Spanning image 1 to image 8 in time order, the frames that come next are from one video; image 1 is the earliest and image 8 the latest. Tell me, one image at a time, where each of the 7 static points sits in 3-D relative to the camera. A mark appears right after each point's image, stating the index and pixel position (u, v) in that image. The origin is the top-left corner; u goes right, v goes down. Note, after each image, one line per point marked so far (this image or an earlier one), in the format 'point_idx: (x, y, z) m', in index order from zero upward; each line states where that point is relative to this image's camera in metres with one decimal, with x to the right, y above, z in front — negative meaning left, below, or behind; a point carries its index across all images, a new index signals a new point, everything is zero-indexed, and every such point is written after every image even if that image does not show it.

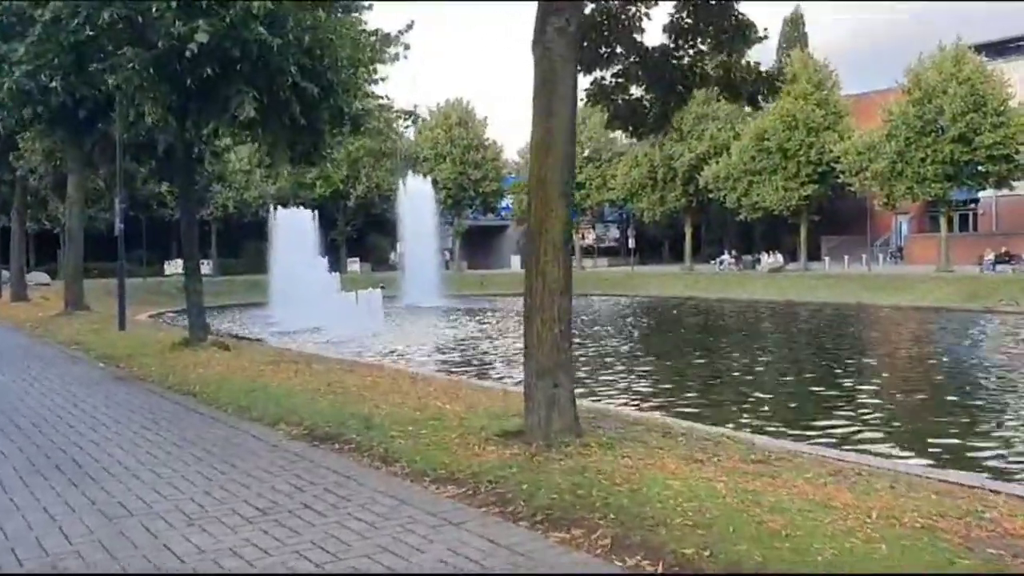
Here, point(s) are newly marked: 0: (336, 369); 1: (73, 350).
0: (-2.6, -1.1, +13.6) m
1: (-7.9, -1.1, +17.0) m
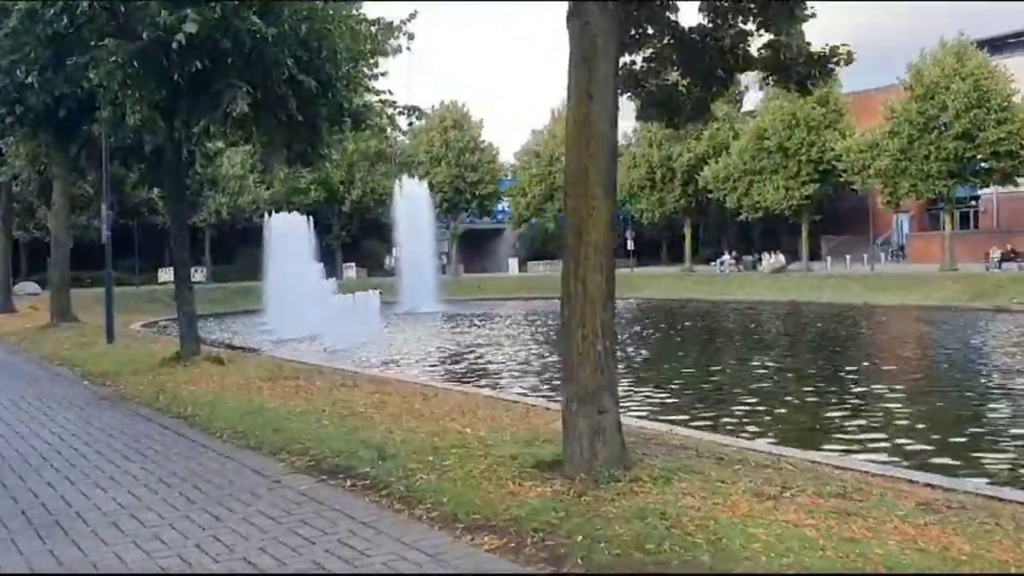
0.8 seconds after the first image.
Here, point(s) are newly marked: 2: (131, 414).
0: (-2.3, -1.3, +12.6) m
1: (-7.7, -1.3, +16.0) m
2: (-4.3, -1.4, +10.8) m
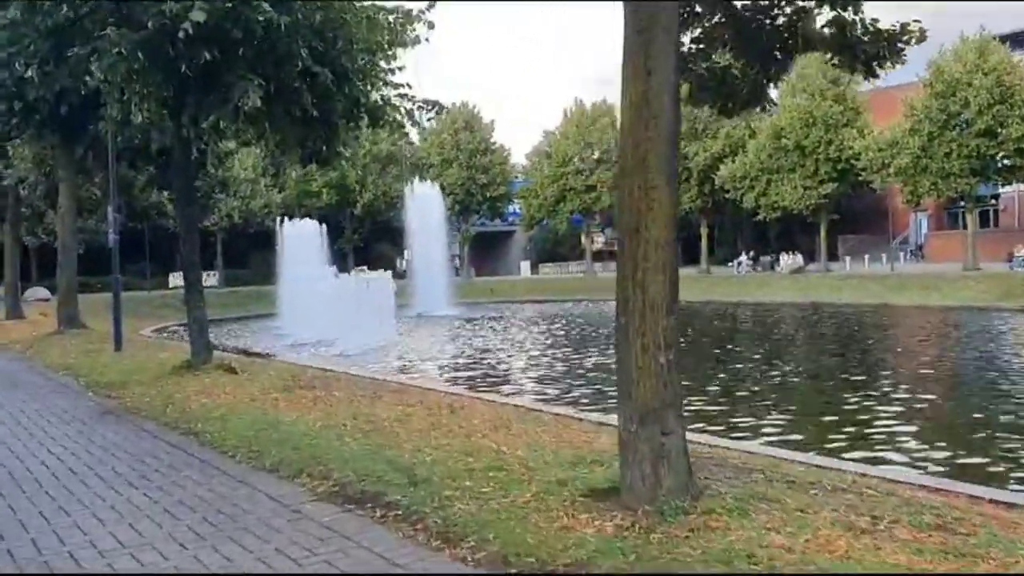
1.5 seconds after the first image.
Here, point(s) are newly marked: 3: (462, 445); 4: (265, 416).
0: (-1.9, -1.3, +11.8) m
1: (-7.3, -1.4, +15.2) m
2: (-3.9, -1.5, +10.0) m
3: (-0.4, -1.3, +8.1) m
4: (-2.6, -1.3, +10.0) m
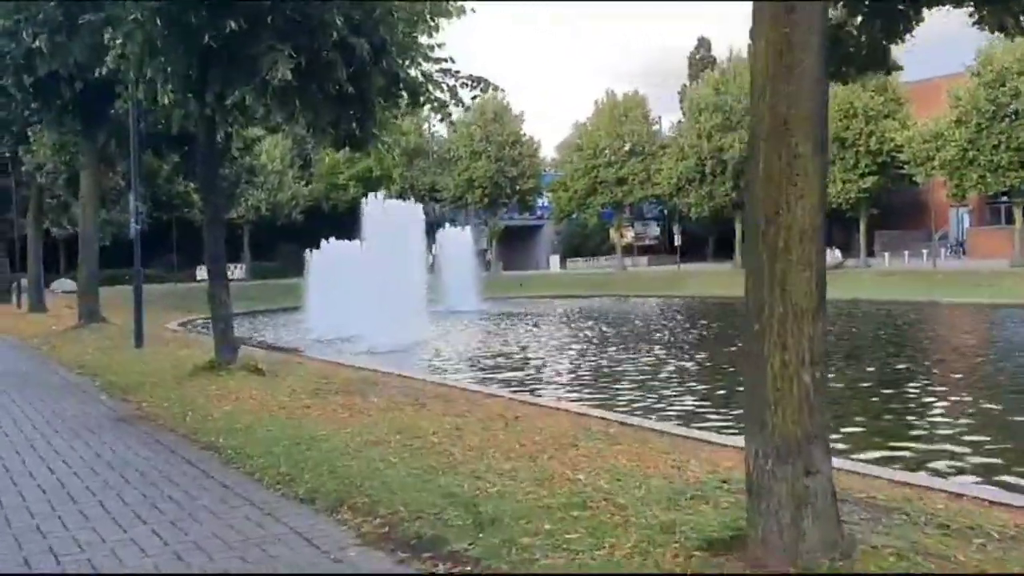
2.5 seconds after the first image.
0: (-1.3, -1.3, +10.6) m
1: (-6.5, -1.3, +14.2) m
2: (-3.4, -1.4, +8.8) m
3: (+0.1, -1.3, +6.8) m
4: (-2.0, -1.3, +8.8) m
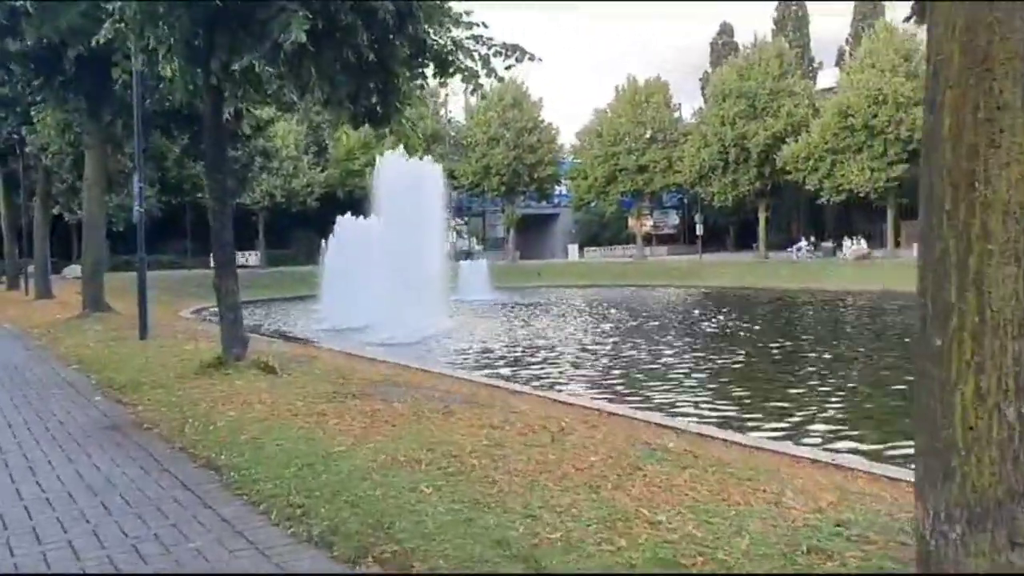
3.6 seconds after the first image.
0: (-0.9, -1.2, +9.4) m
1: (-6.1, -1.1, +13.0) m
2: (-3.0, -1.3, +7.7) m
3: (+0.5, -1.3, +5.6) m
4: (-1.6, -1.2, +7.6) m
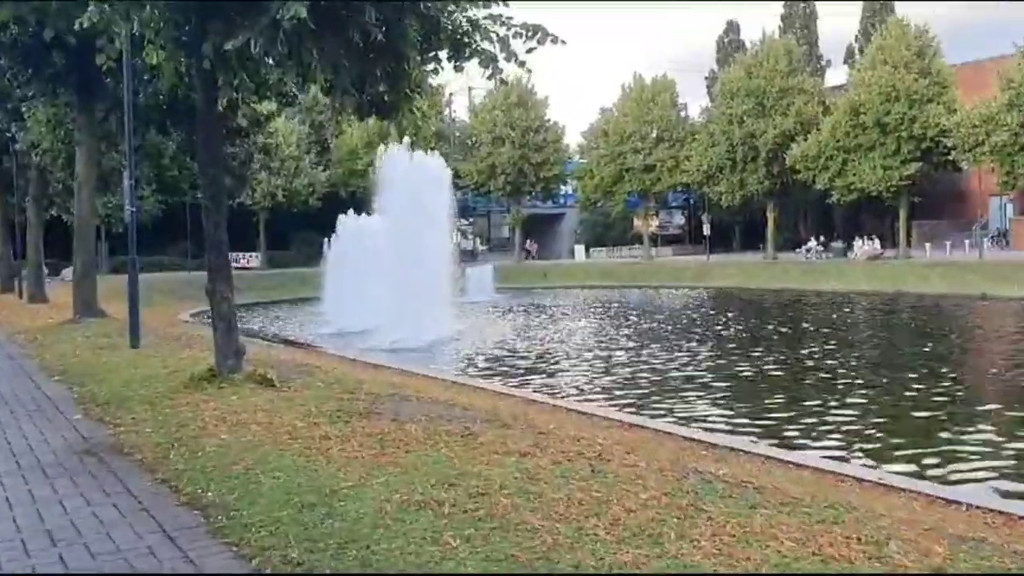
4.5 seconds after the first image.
0: (-0.6, -1.2, +8.3) m
1: (-5.8, -1.2, +12.0) m
2: (-2.7, -1.4, +6.6) m
3: (+0.7, -1.3, +4.5) m
4: (-1.4, -1.3, +6.5) m
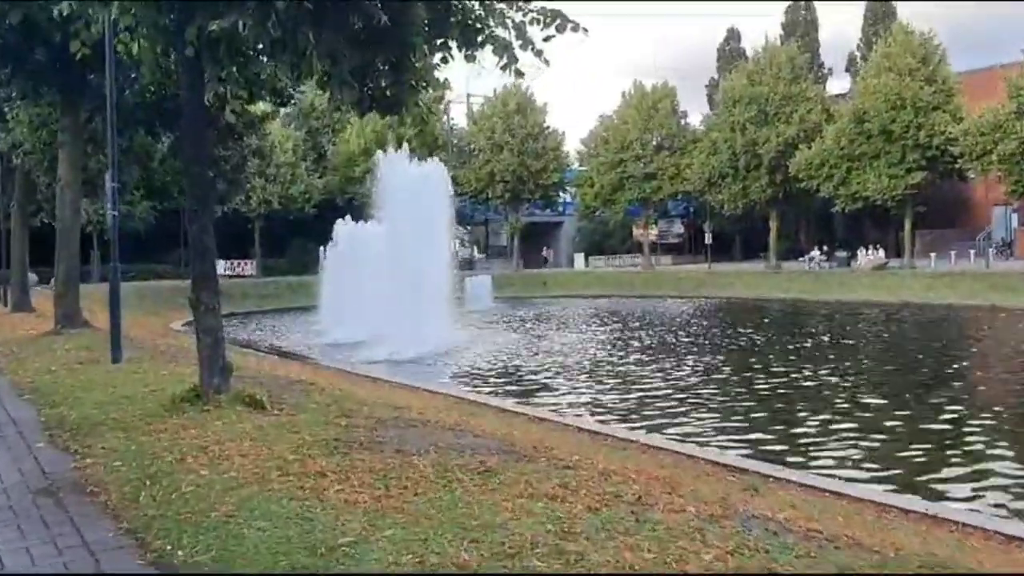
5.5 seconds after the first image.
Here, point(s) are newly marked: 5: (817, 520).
0: (-0.5, -1.3, +7.3) m
1: (-5.7, -1.3, +10.9) m
2: (-2.6, -1.5, +5.6) m
3: (+0.9, -1.4, +3.5) m
4: (-1.2, -1.4, +5.5) m
5: (+2.5, -1.9, +7.8) m
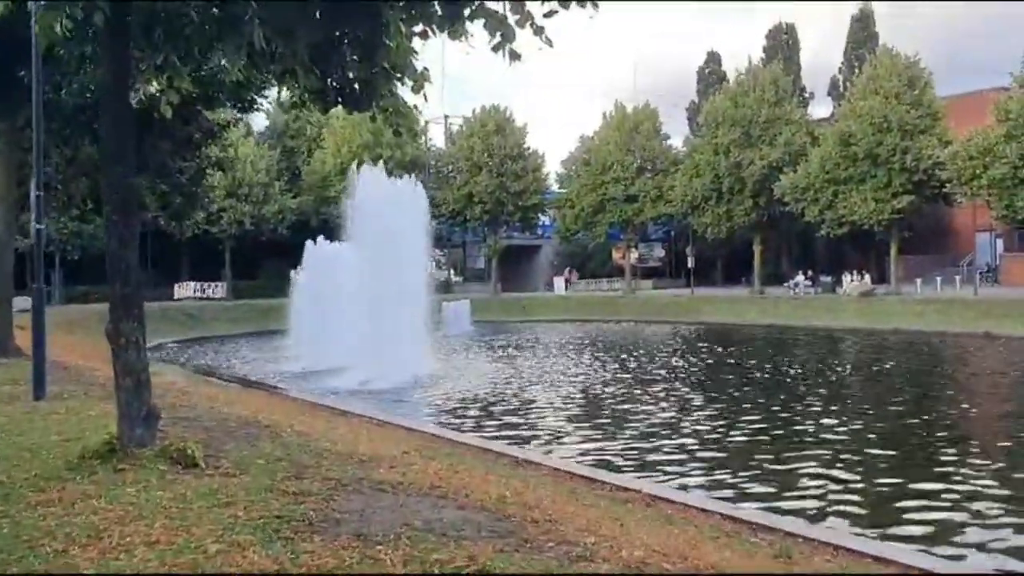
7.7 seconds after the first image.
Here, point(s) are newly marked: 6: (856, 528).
0: (-0.5, -1.5, +5.4) m
1: (-5.7, -1.6, +8.9) m
2: (-2.5, -1.6, +3.6) m
3: (+1.0, -1.5, +1.7) m
4: (-1.2, -1.5, +3.6) m
5: (+2.5, -2.1, +5.9) m
6: (+3.4, -2.3, +9.5) m
